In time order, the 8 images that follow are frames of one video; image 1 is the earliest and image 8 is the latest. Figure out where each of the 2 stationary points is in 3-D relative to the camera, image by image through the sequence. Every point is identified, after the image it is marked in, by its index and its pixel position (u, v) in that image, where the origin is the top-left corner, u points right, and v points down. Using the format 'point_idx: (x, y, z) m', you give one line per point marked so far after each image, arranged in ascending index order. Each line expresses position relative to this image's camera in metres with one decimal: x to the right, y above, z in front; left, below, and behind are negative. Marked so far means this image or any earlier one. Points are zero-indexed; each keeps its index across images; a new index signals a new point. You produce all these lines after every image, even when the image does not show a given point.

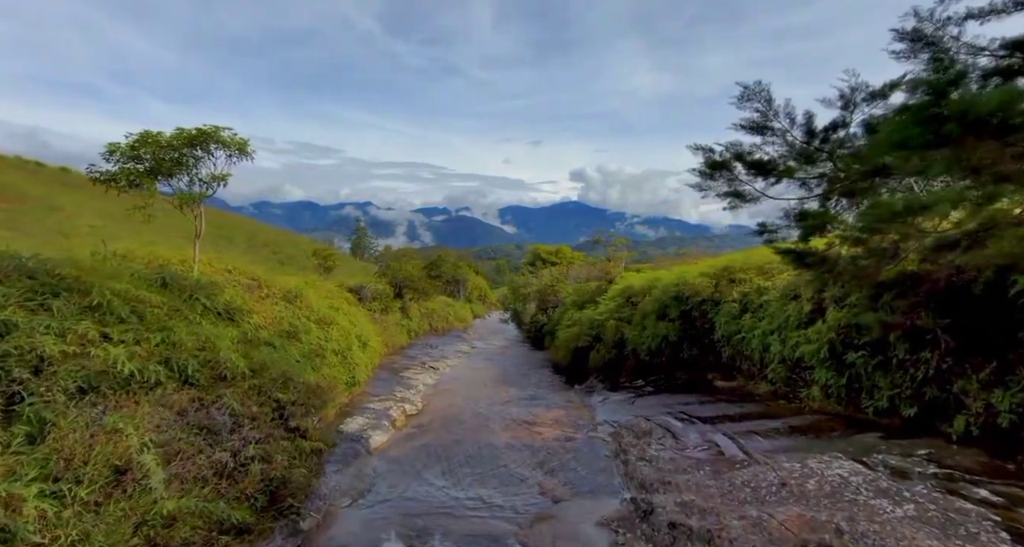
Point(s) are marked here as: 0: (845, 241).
0: (+4.7, +0.4, +7.7) m
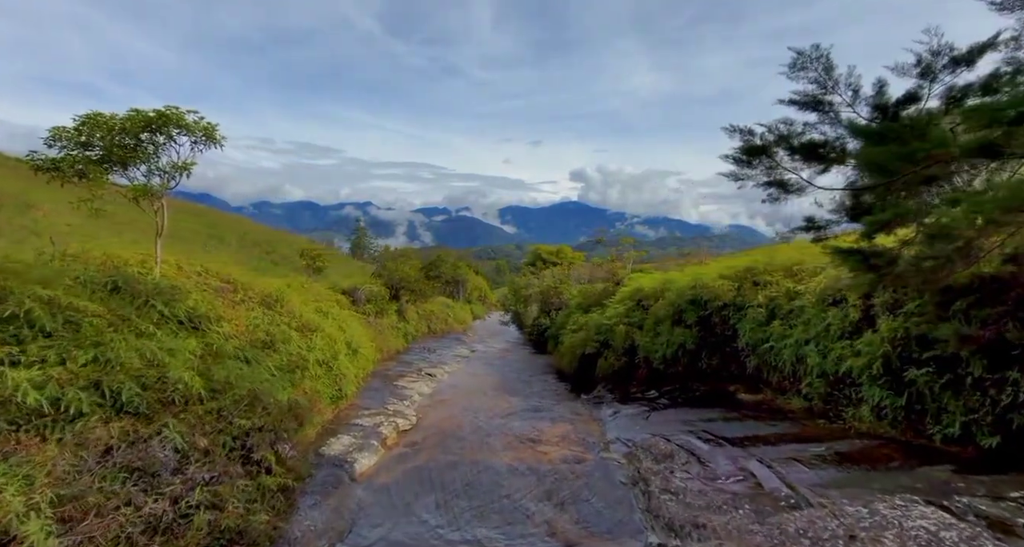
0: (+4.8, +0.4, +6.4) m
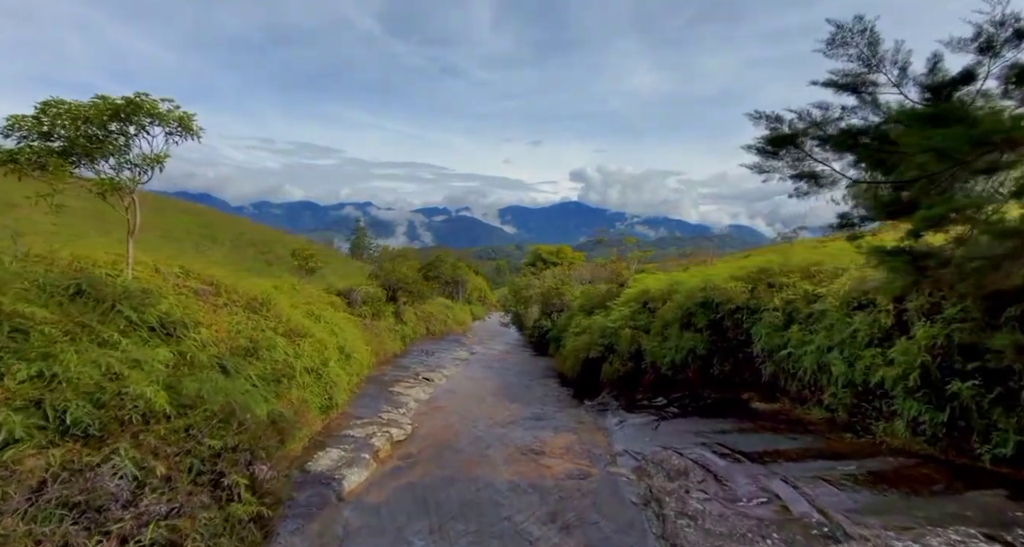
0: (+4.8, +0.4, +5.6) m
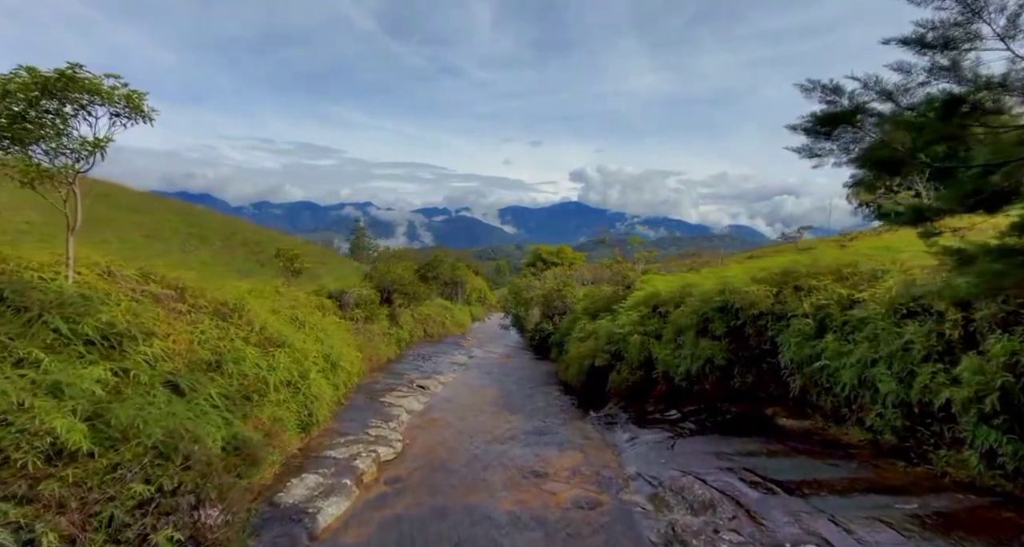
0: (+4.8, +0.3, +4.4) m
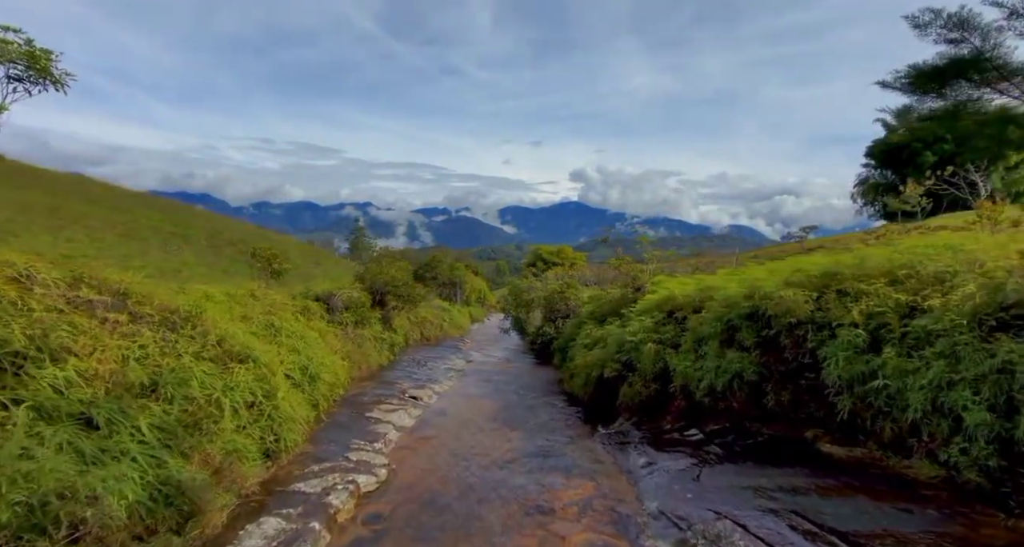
0: (+4.8, +0.3, +2.8) m
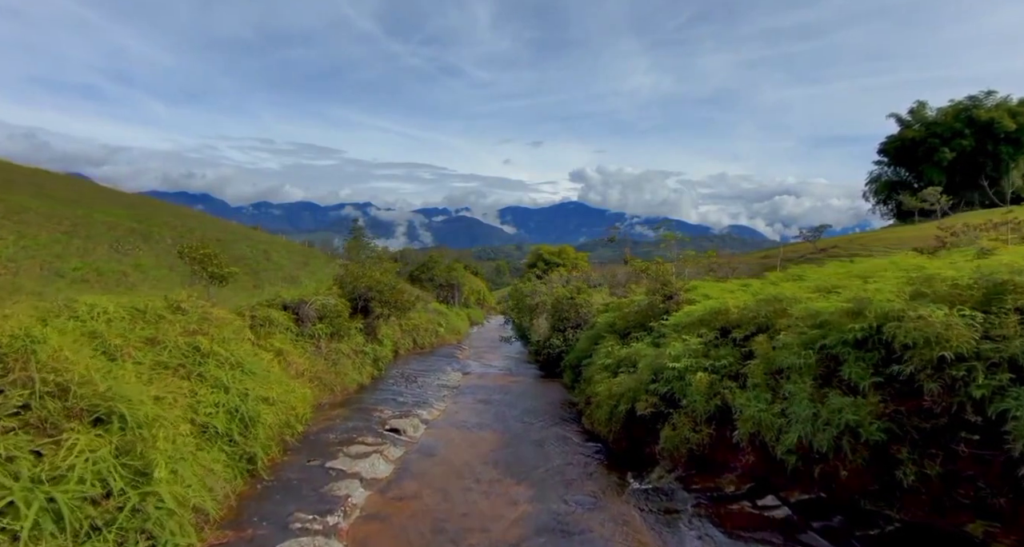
0: (+4.9, +0.1, -0.7) m
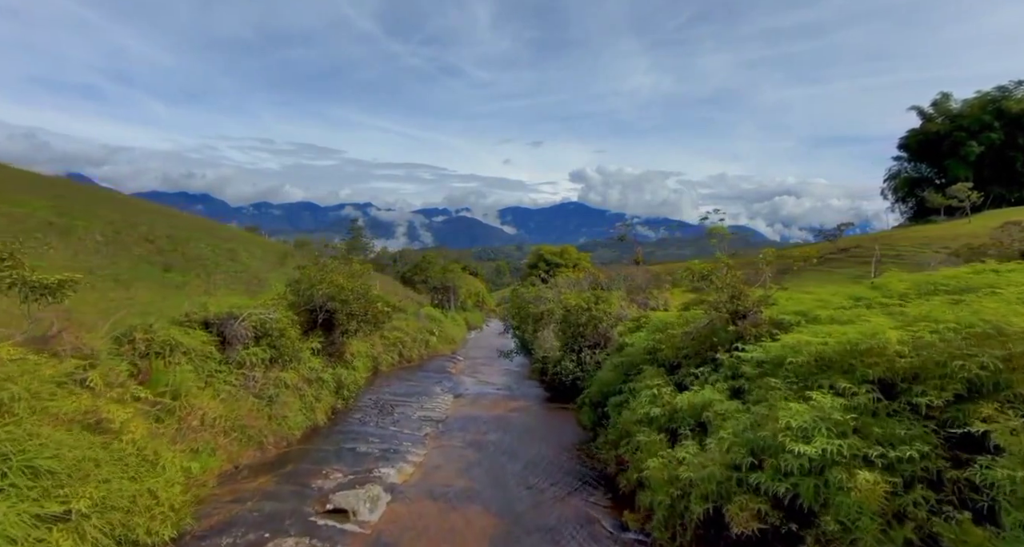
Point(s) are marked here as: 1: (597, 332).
0: (+5.0, 0.0, -5.7) m
1: (+2.9, -2.0, +18.9) m
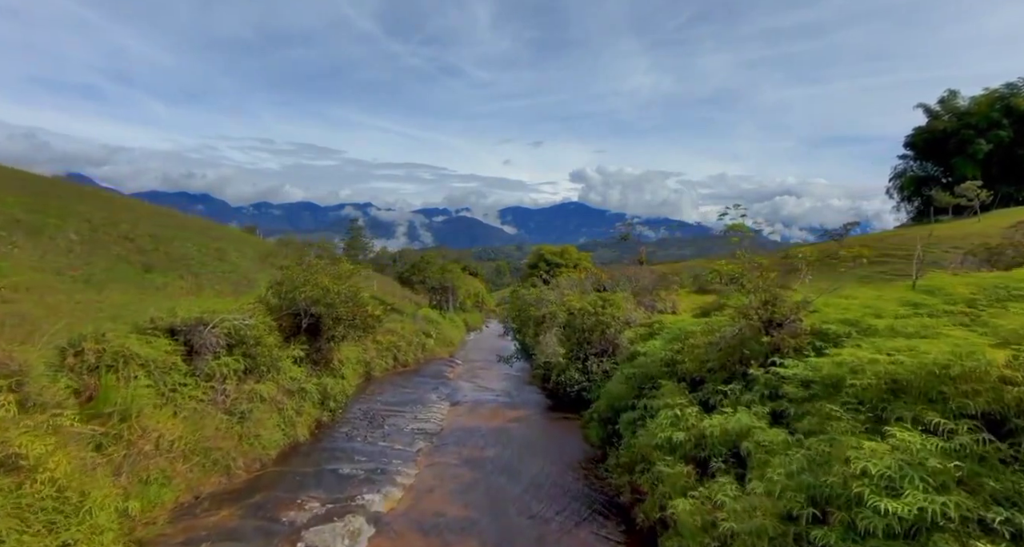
0: (+5.0, 0.0, -7.2) m
1: (+2.9, -2.0, +17.5) m
